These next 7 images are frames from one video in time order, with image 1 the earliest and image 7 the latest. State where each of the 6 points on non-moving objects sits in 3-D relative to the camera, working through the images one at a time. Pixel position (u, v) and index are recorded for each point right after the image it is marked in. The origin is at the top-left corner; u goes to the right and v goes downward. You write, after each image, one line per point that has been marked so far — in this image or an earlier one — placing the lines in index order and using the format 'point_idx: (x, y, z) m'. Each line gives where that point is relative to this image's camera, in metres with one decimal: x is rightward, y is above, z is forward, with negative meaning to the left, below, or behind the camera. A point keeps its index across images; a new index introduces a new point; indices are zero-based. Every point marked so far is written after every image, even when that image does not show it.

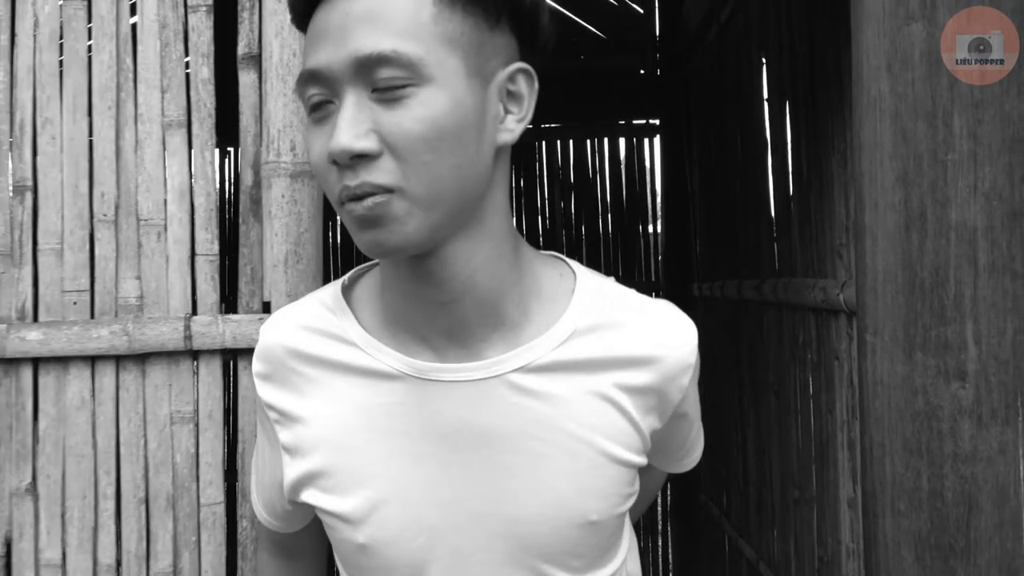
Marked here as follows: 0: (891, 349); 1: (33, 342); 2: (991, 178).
0: (+0.6, -0.1, +1.4) m
1: (-0.9, -0.1, +1.6) m
2: (+0.8, +0.2, +1.4) m
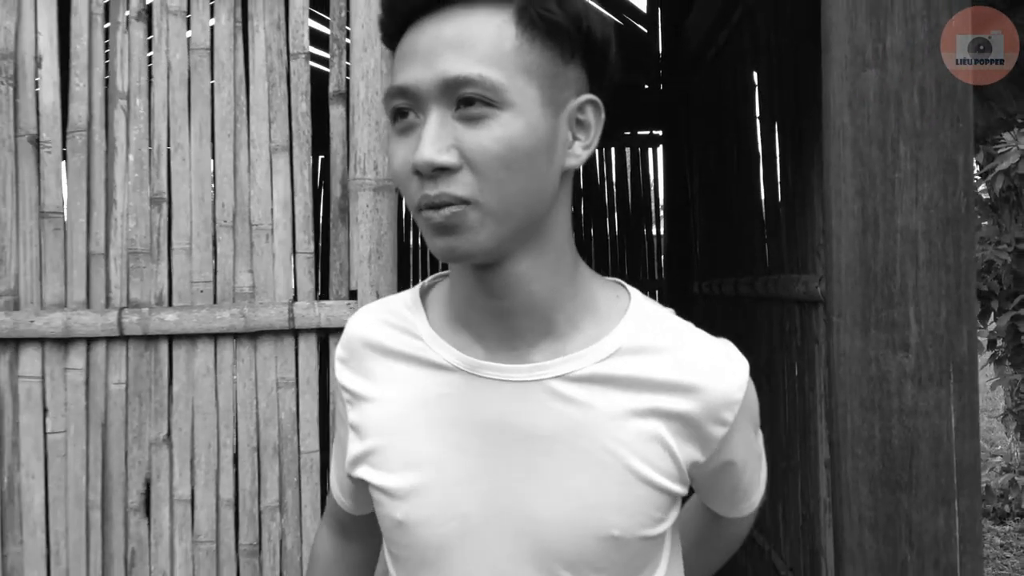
0: (+0.7, -0.1, +1.9) m
1: (-0.8, -0.1, +2.1) m
2: (+0.9, +0.2, +1.8) m
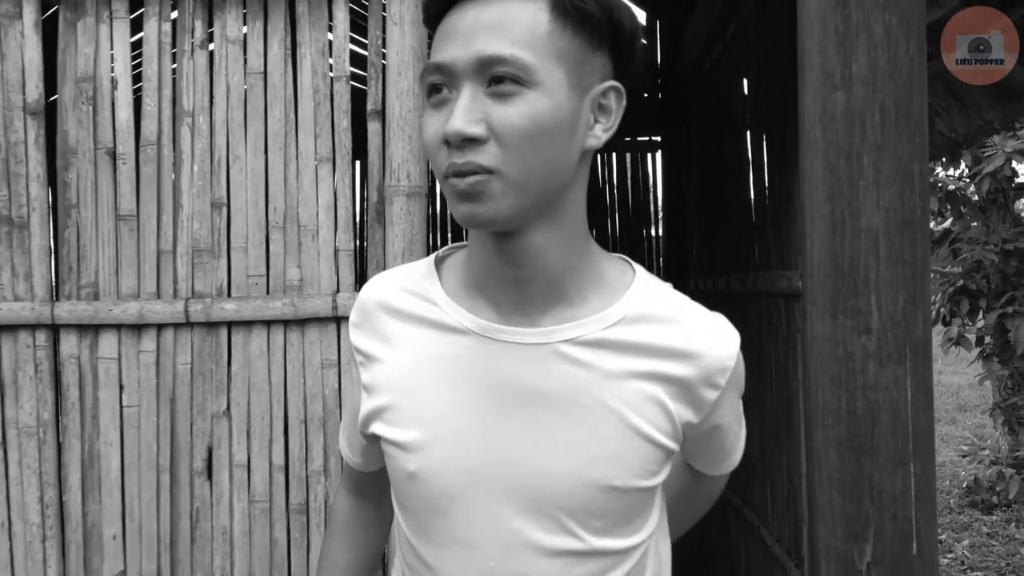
0: (+0.8, -0.1, +2.2) m
1: (-0.8, -0.1, +2.4) m
2: (+0.9, +0.2, +2.1) m
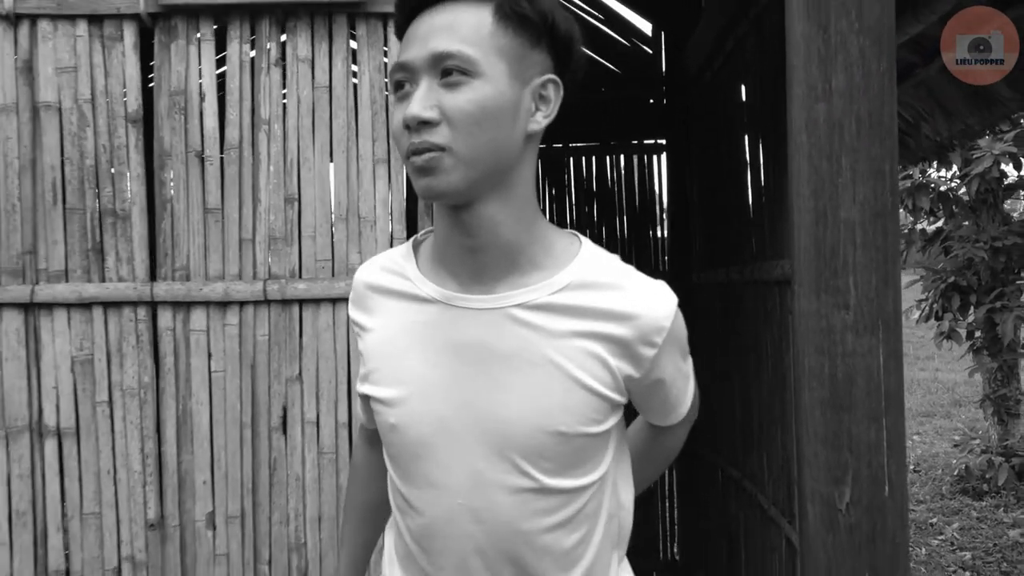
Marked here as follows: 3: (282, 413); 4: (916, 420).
0: (+0.9, 0.0, +2.6) m
1: (-0.7, 0.0, +2.8) m
2: (+1.0, +0.3, +2.5) m
3: (-0.8, -0.4, +2.8) m
4: (+4.2, -1.4, +8.8) m
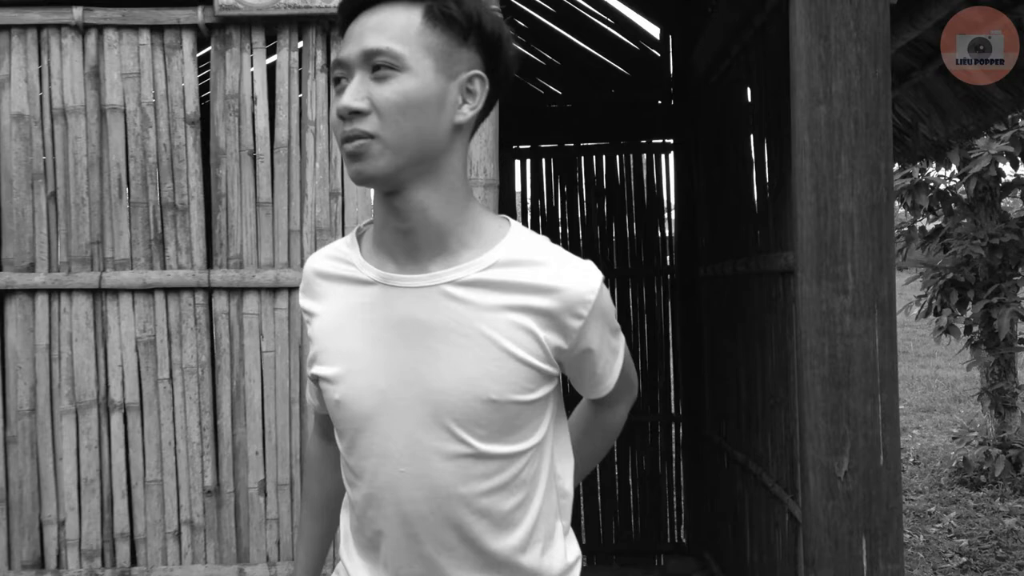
0: (+1.0, 0.0, +2.8) m
1: (-0.6, 0.0, +3.1) m
2: (+1.1, +0.3, +2.8) m
3: (-0.7, -0.4, +3.1) m
4: (+4.3, -1.3, +9.1) m
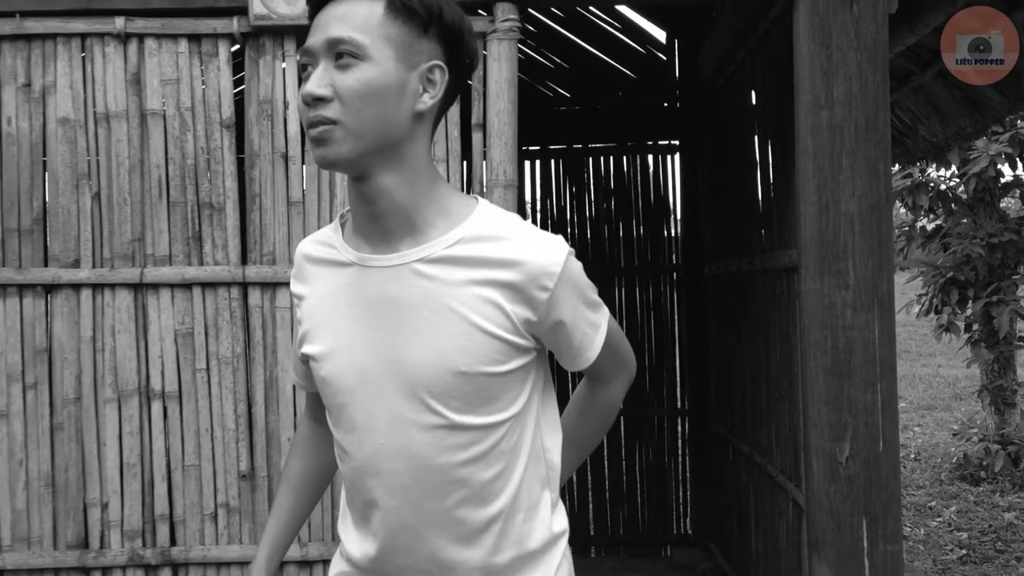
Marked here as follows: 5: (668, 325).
0: (+1.0, 0.0, +3.0) m
1: (-0.5, +0.1, +3.2) m
2: (+1.2, +0.3, +3.0) m
3: (-0.6, -0.3, +3.2) m
4: (+4.4, -1.3, +9.2) m
5: (+1.1, -0.3, +6.0) m
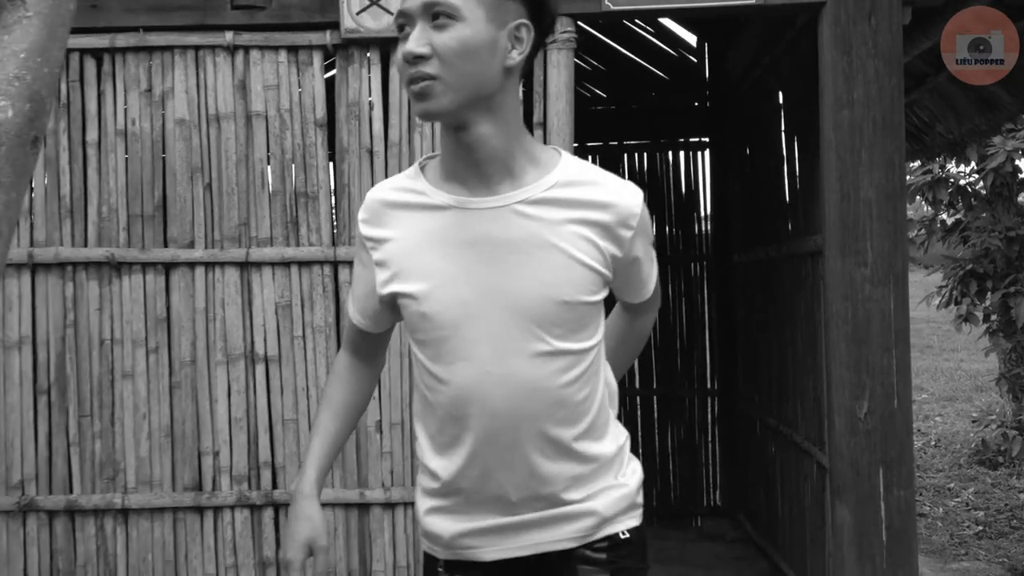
0: (+1.3, +0.1, +3.4) m
1: (-0.3, +0.2, +3.7) m
2: (+1.4, +0.4, +3.4) m
3: (-0.3, -0.3, +3.7) m
4: (+4.7, -1.2, +9.6) m
5: (+1.4, -0.2, +6.5) m
